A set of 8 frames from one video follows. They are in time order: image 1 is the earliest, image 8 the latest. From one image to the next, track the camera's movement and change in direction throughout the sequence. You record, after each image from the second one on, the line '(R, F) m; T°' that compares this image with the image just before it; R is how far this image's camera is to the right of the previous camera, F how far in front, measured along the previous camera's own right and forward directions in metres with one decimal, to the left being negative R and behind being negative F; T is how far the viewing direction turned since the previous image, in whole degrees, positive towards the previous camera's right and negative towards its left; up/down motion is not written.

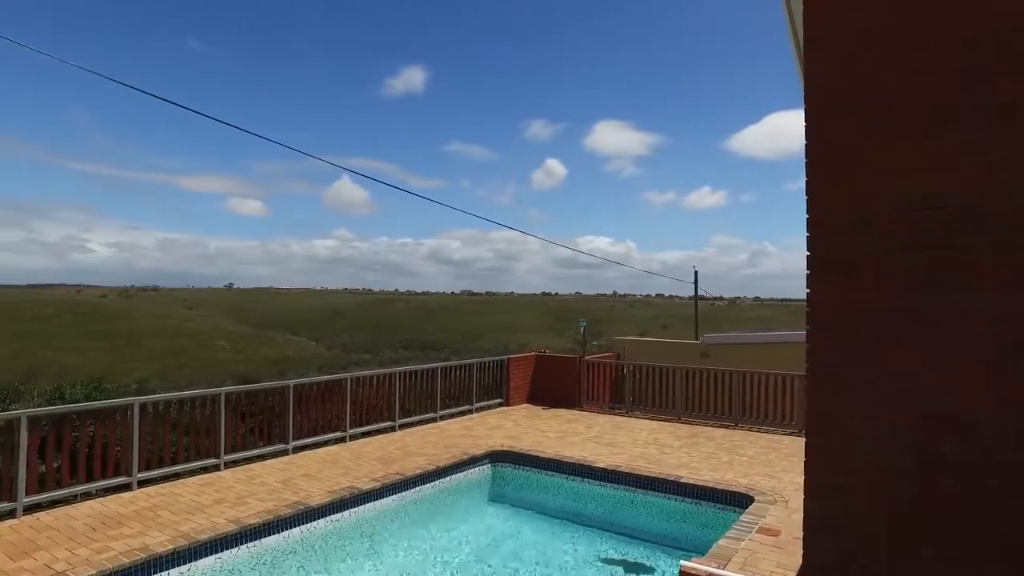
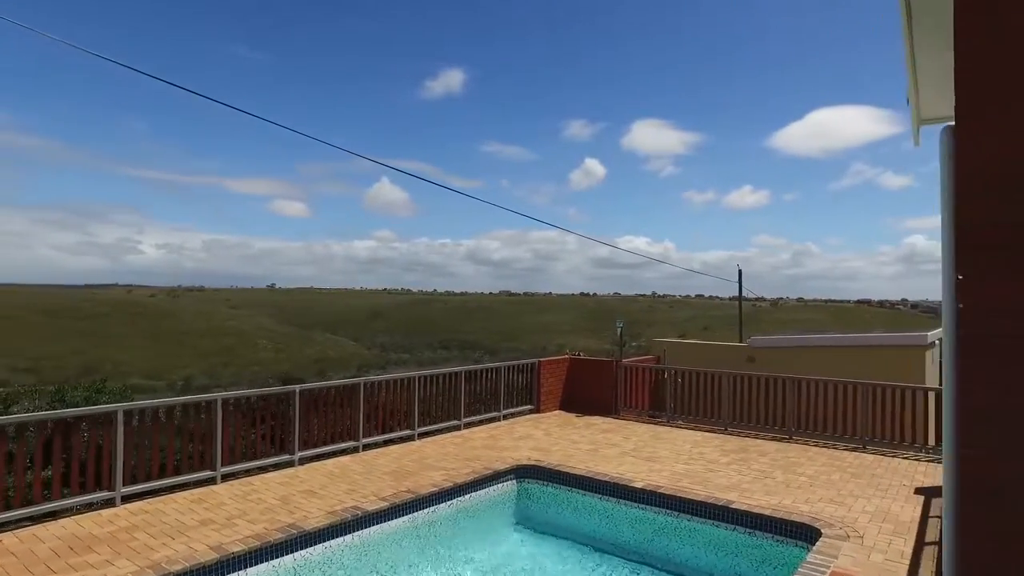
(+0.1, +0.6) m; -3°
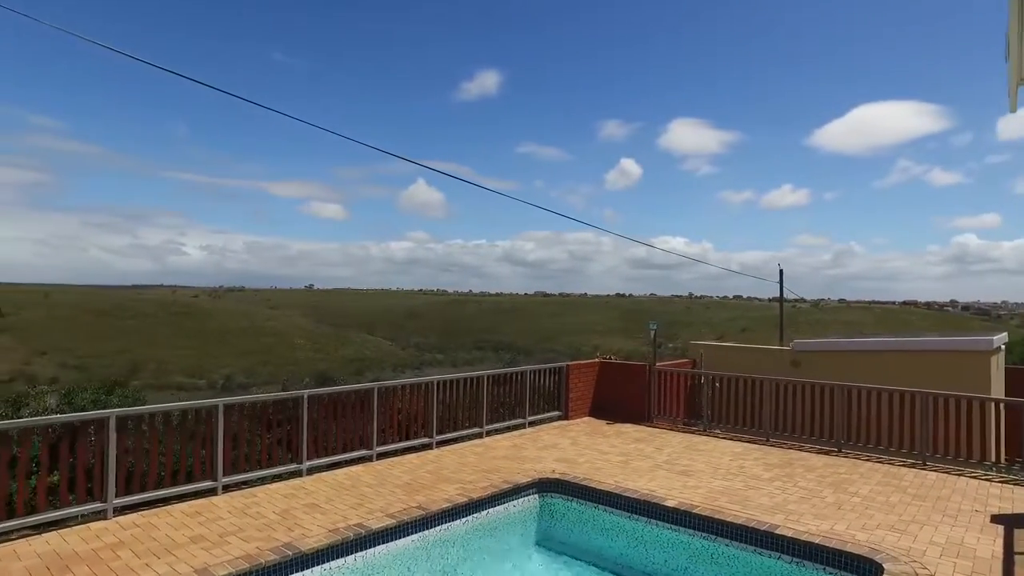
(+0.1, +0.4) m; -3°
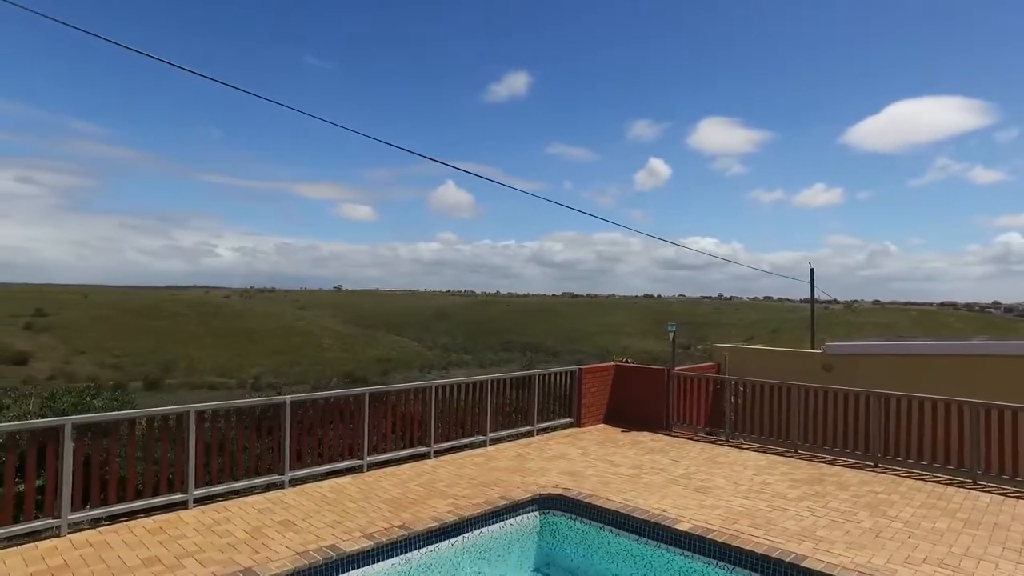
(+0.2, +0.4) m; -2°
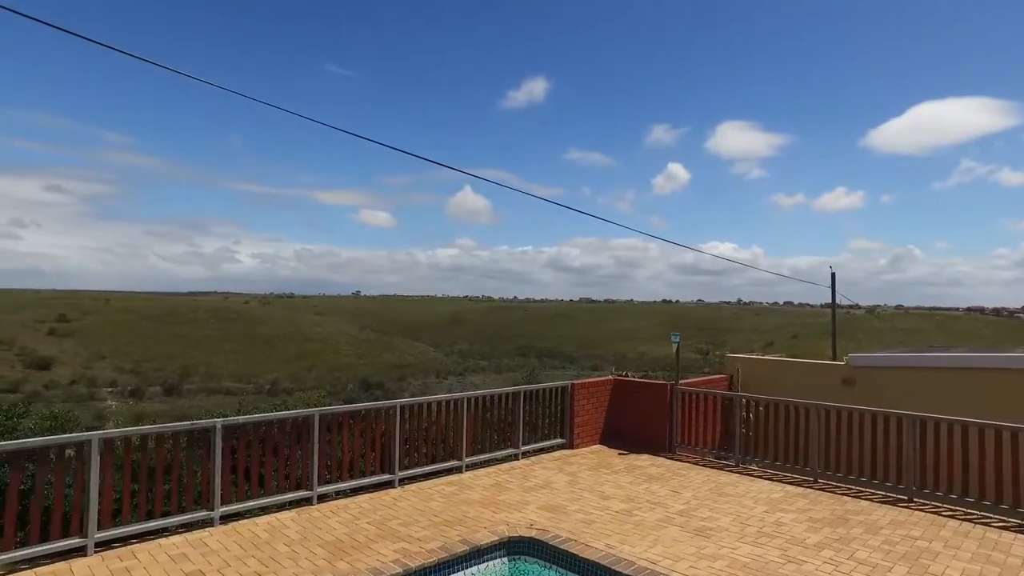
(+0.4, +0.7) m; -2°
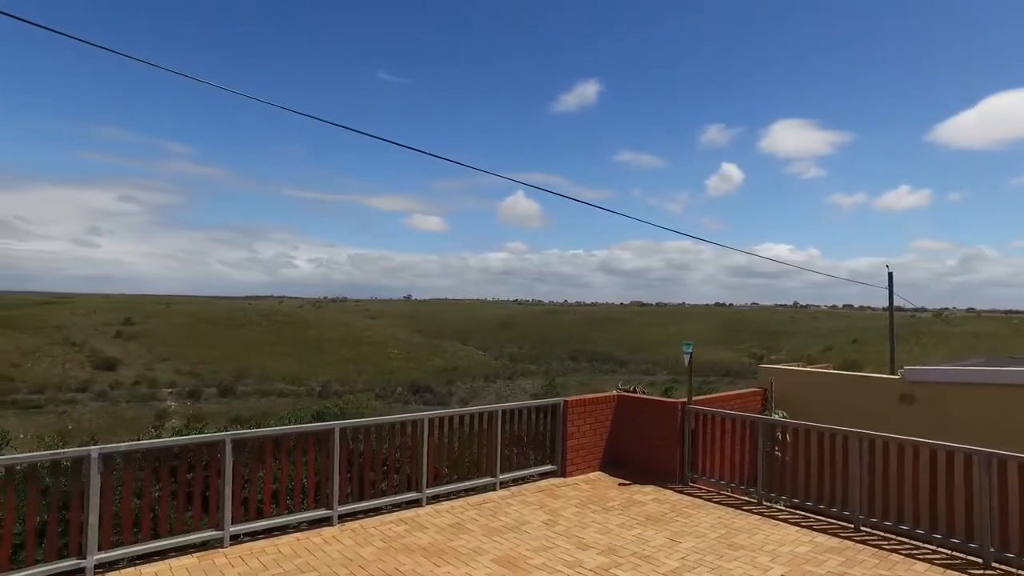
(+0.6, +0.9) m; -5°
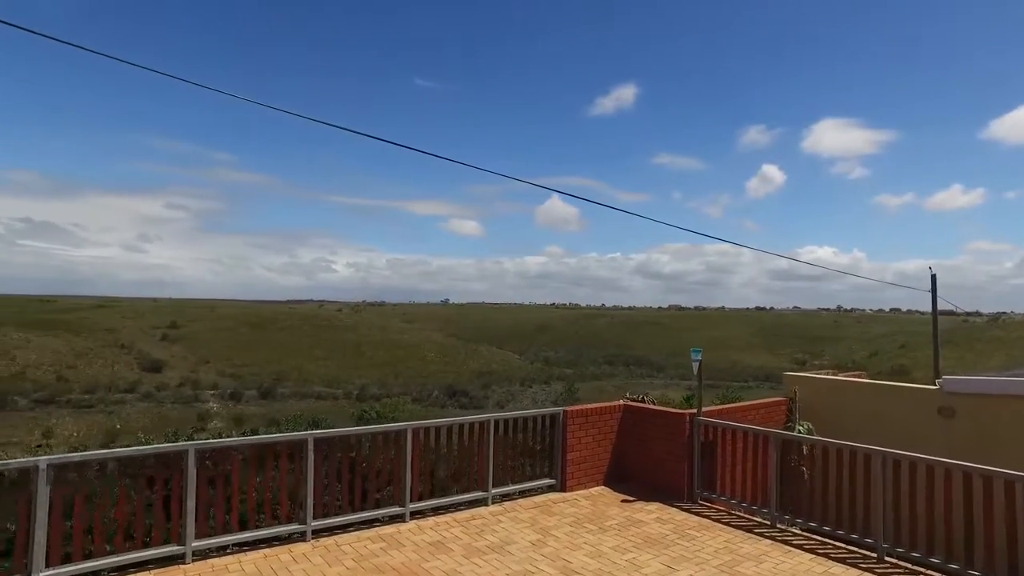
(+0.4, +0.3) m; -3°
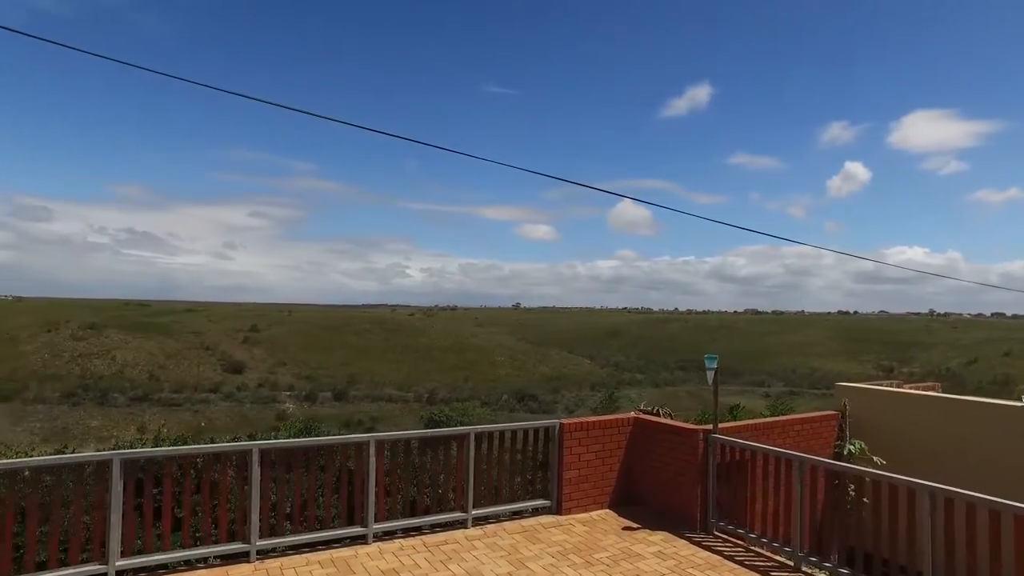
(+0.6, +0.6) m; -6°
